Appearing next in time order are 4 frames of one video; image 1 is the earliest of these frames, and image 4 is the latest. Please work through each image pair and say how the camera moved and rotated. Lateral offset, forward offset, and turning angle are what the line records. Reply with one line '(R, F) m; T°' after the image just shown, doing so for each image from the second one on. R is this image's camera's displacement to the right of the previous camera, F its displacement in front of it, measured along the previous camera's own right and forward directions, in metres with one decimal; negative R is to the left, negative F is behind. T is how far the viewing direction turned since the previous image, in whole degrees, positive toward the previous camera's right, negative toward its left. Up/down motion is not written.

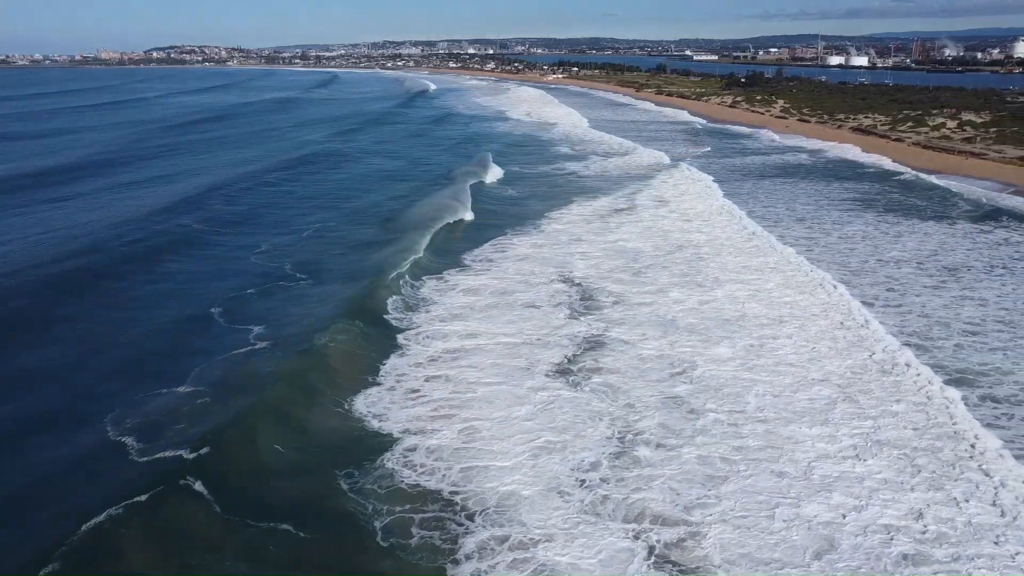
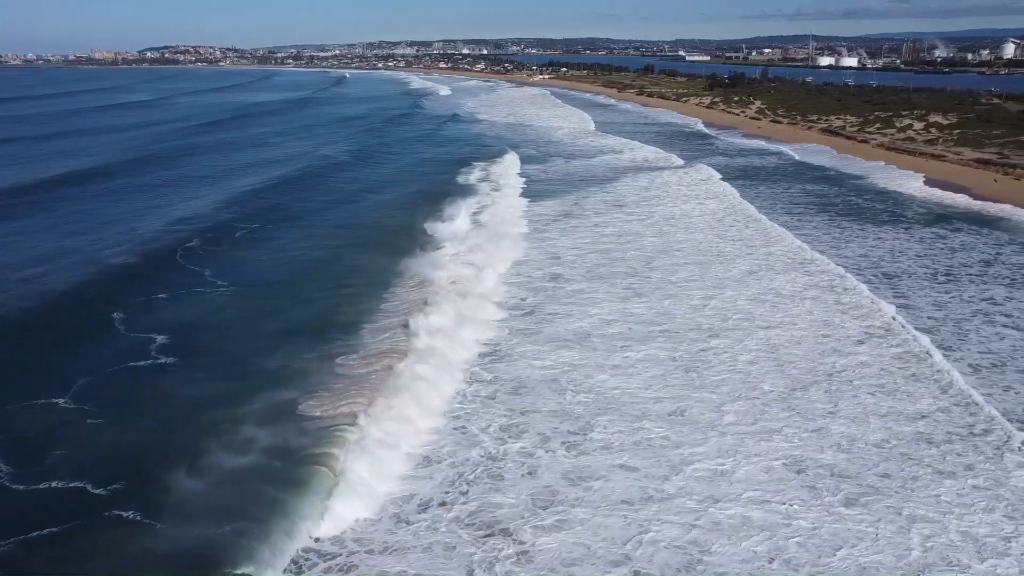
(+1.1, +0.2) m; 0°
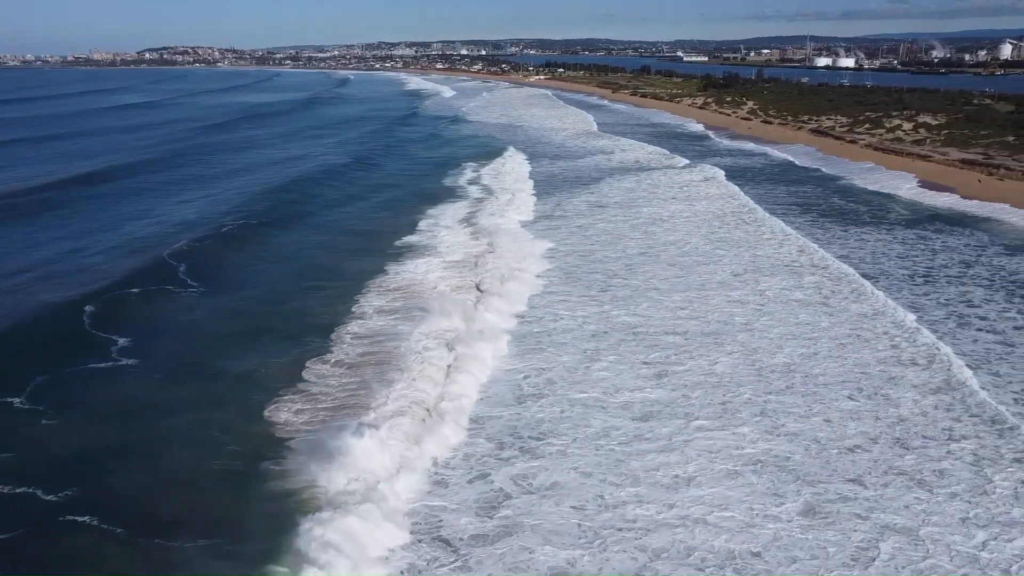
(+0.4, +0.1) m; 0°
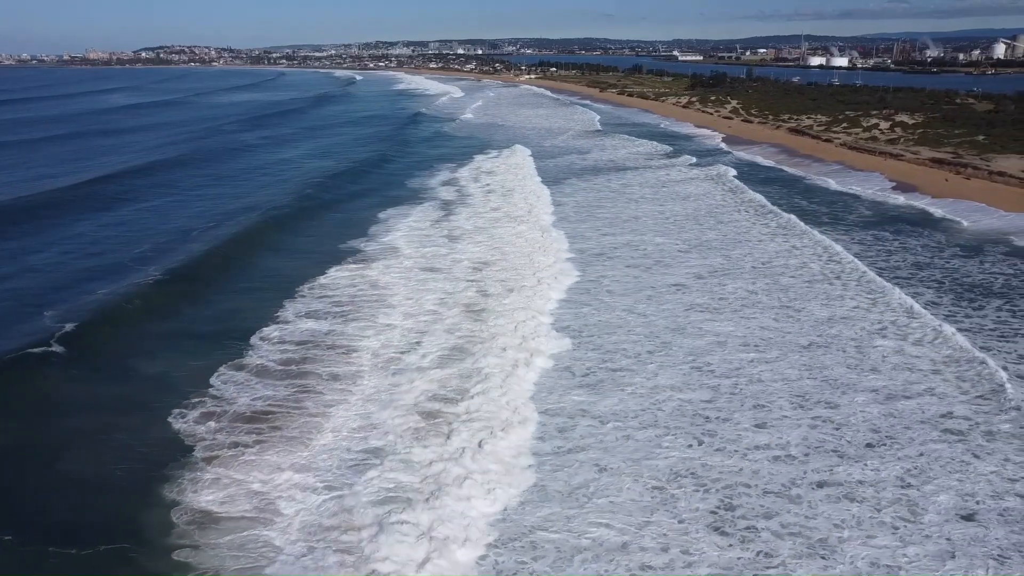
(+0.8, +0.3) m; 0°
